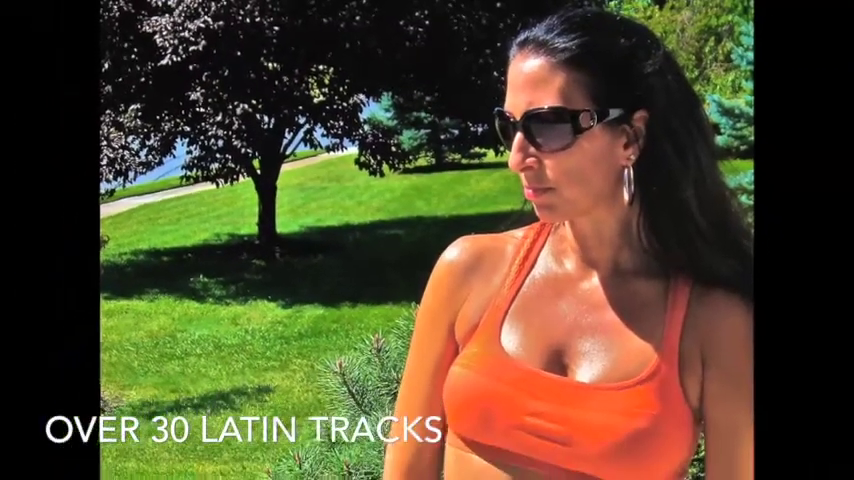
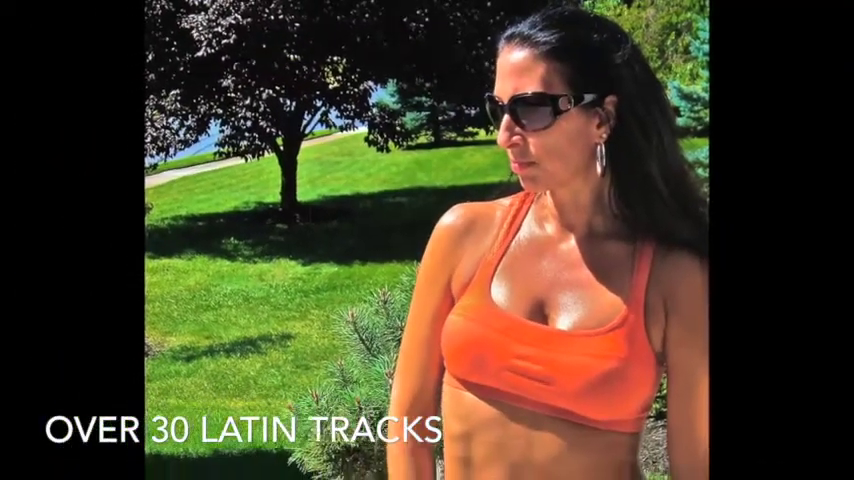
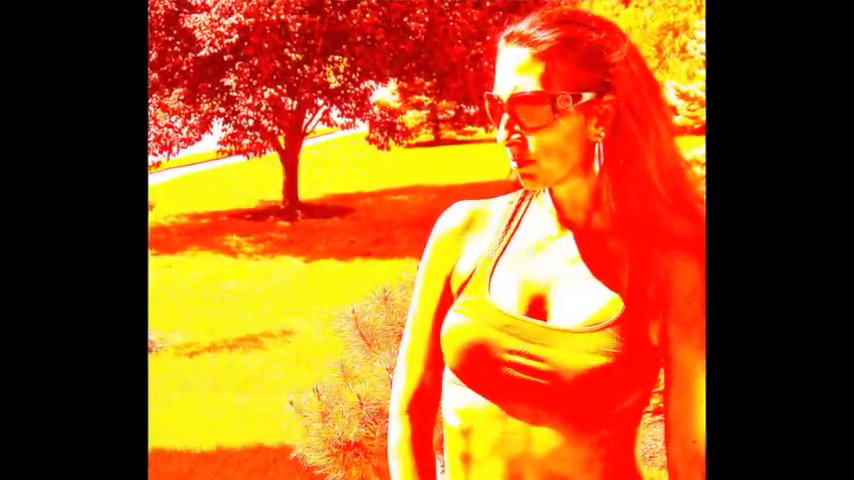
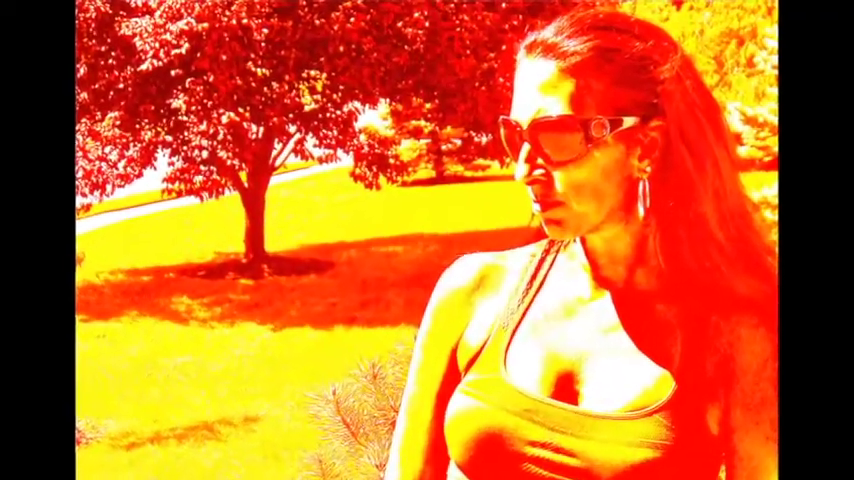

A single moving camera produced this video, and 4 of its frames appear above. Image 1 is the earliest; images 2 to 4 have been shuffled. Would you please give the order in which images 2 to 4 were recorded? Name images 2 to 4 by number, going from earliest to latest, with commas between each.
2, 3, 4
